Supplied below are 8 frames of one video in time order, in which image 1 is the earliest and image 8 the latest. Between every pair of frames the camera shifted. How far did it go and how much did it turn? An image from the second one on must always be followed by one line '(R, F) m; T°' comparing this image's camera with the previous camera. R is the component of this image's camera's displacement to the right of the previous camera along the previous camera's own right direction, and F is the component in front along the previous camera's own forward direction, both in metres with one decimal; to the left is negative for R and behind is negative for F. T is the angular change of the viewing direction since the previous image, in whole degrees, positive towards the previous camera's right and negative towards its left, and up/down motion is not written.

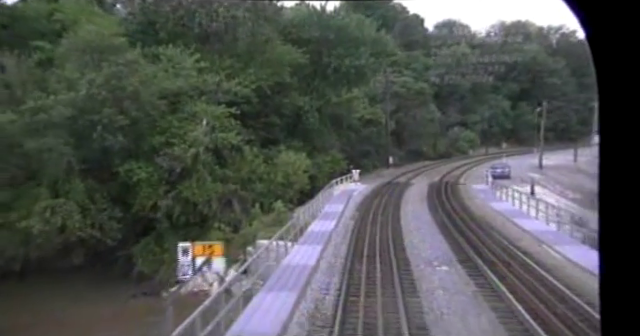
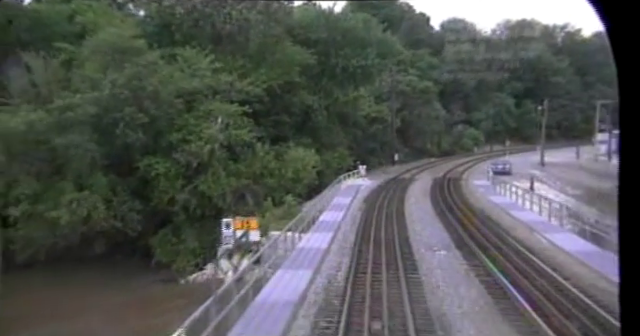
(0.0, -0.4) m; -1°
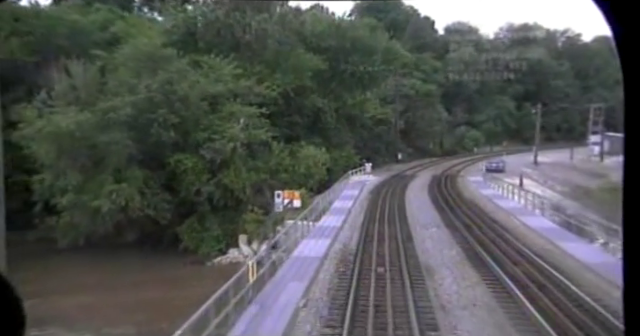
(-0.1, -0.9) m; 0°
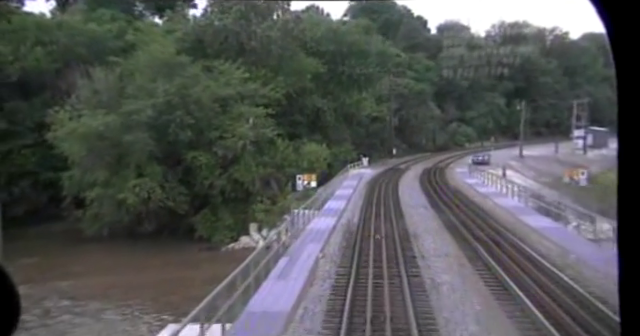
(-0.1, -0.9) m; 0°
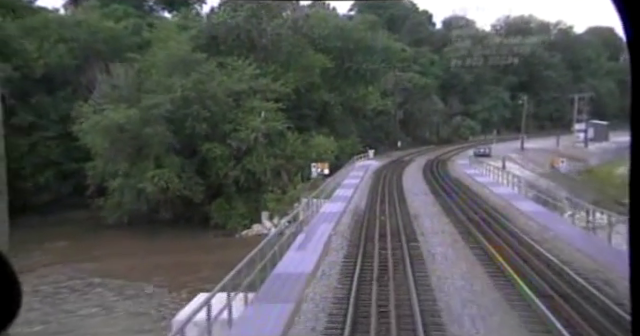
(0.0, -0.5) m; 0°
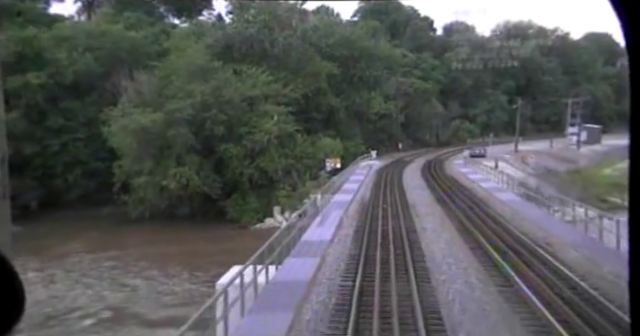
(-0.1, -0.9) m; 0°
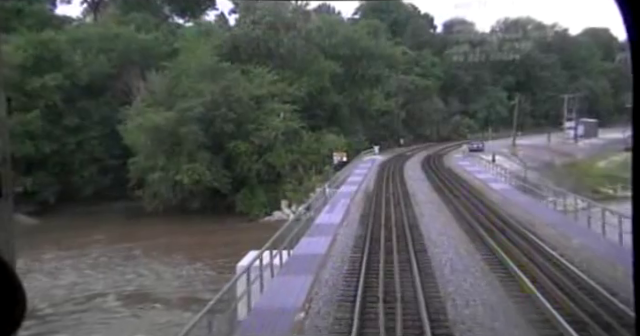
(-0.1, -0.5) m; 0°
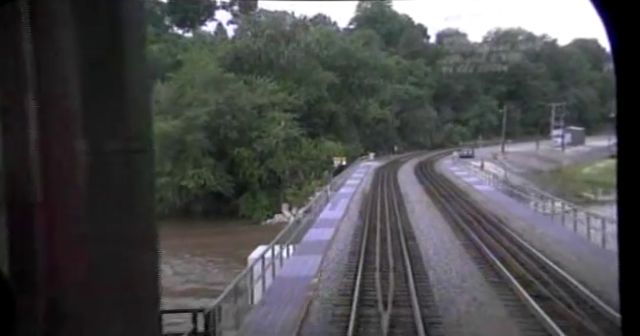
(-0.1, -0.7) m; +1°
